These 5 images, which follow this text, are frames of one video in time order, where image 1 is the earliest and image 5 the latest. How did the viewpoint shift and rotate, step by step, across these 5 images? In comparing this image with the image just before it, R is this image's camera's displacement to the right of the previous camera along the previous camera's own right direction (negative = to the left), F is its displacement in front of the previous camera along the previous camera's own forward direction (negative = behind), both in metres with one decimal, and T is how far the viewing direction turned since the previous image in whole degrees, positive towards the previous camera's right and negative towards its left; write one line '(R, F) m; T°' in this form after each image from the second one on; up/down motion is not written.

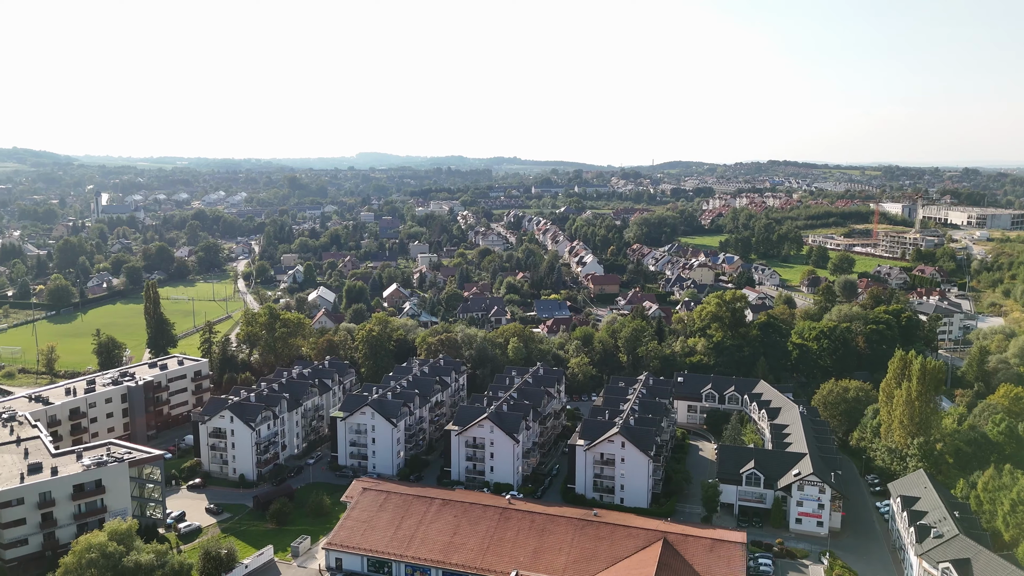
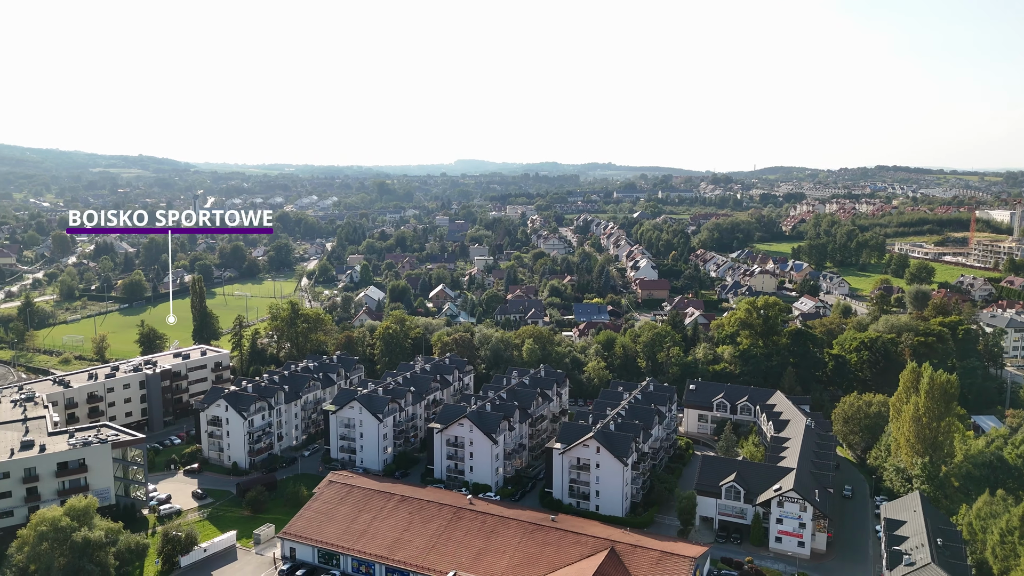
(+4.5, +0.8) m; -7°
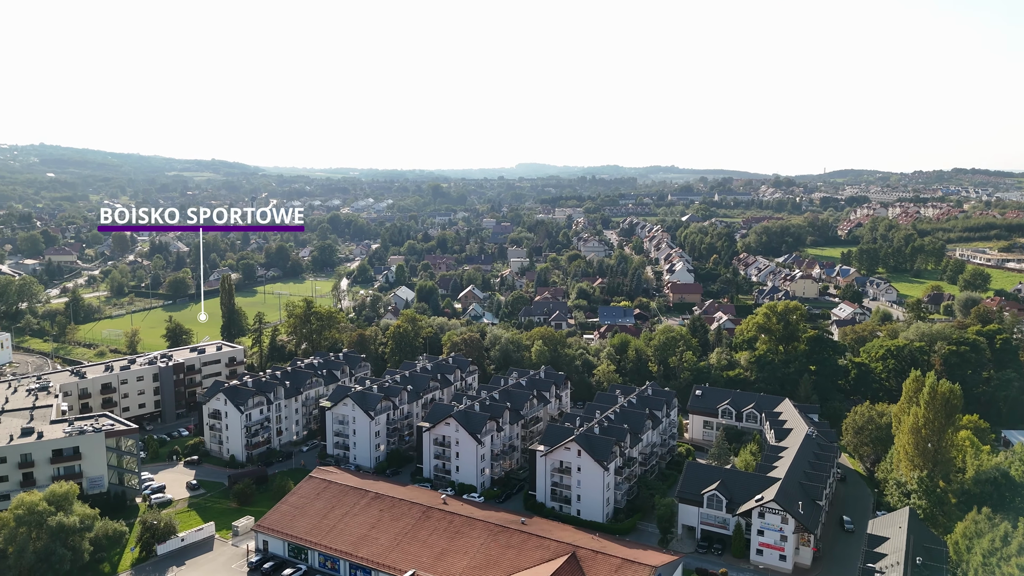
(+2.9, +0.4) m; -5°
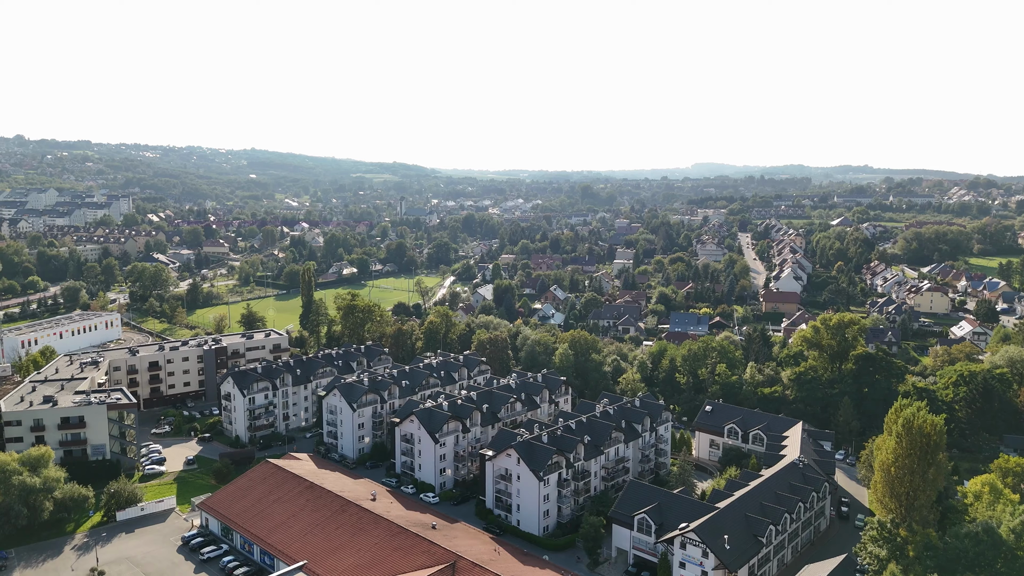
(+8.0, +1.7) m; -13°
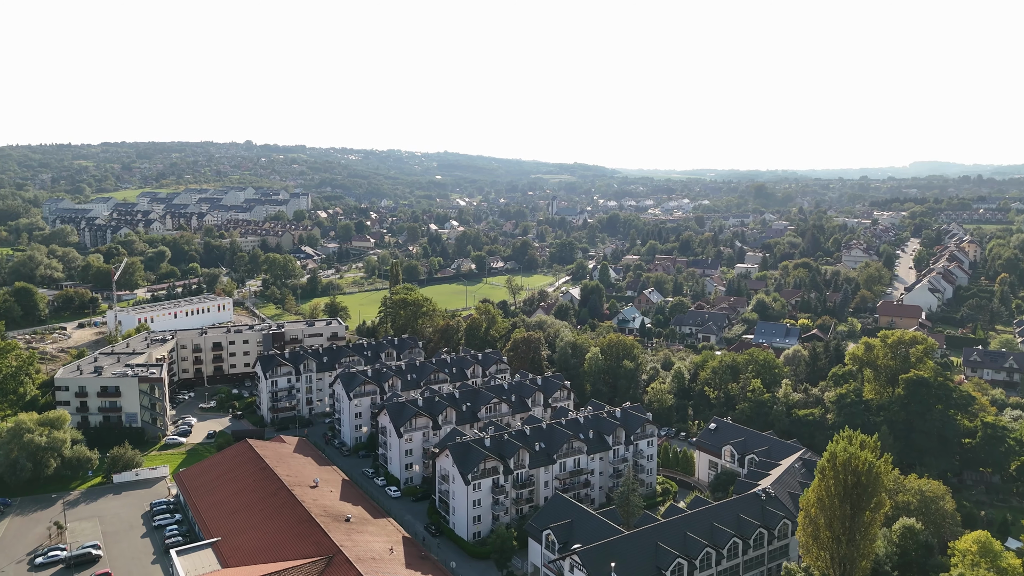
(+8.3, +1.9) m; -14°
